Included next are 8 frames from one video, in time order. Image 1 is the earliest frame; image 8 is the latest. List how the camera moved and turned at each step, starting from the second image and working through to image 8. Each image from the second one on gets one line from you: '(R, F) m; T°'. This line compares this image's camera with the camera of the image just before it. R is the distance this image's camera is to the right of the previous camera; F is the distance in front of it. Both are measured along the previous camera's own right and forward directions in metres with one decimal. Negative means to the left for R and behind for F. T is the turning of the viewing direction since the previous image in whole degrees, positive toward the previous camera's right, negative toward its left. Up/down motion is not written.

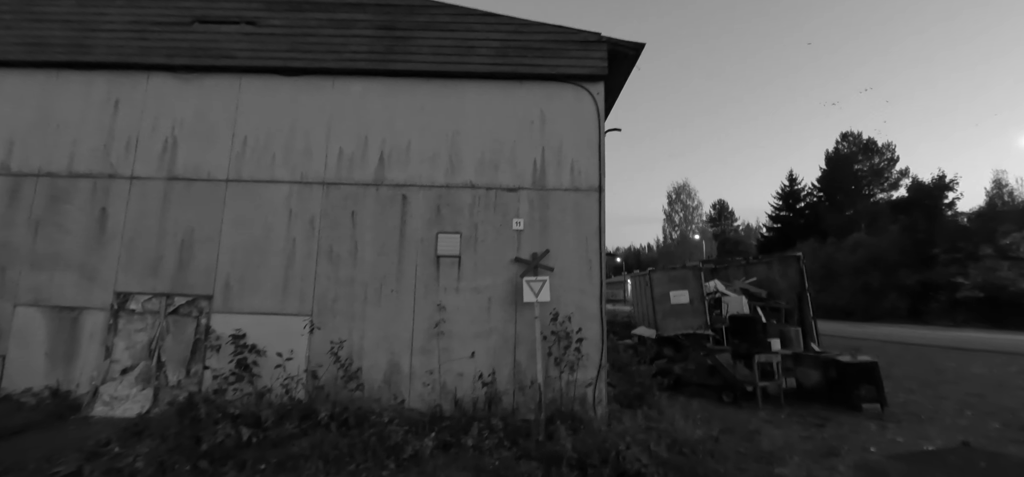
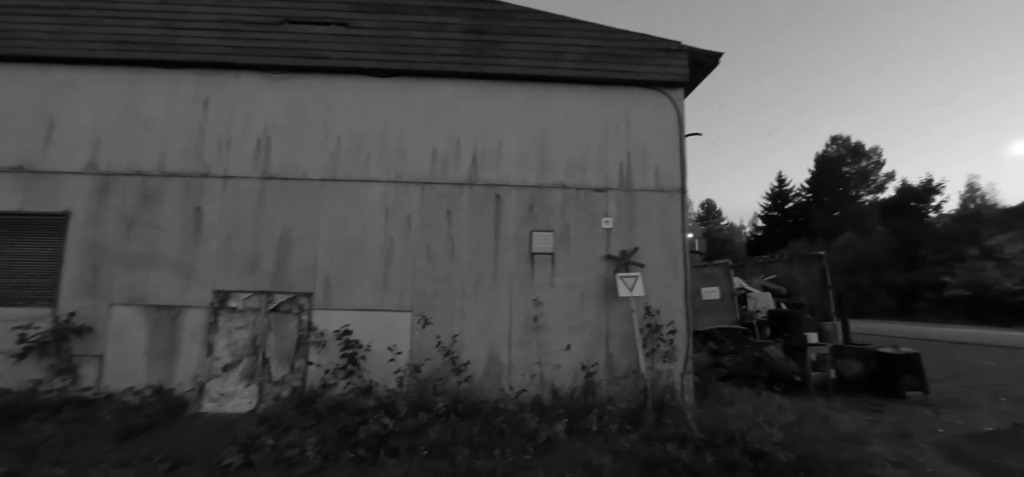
(-1.5, -0.2) m; +3°
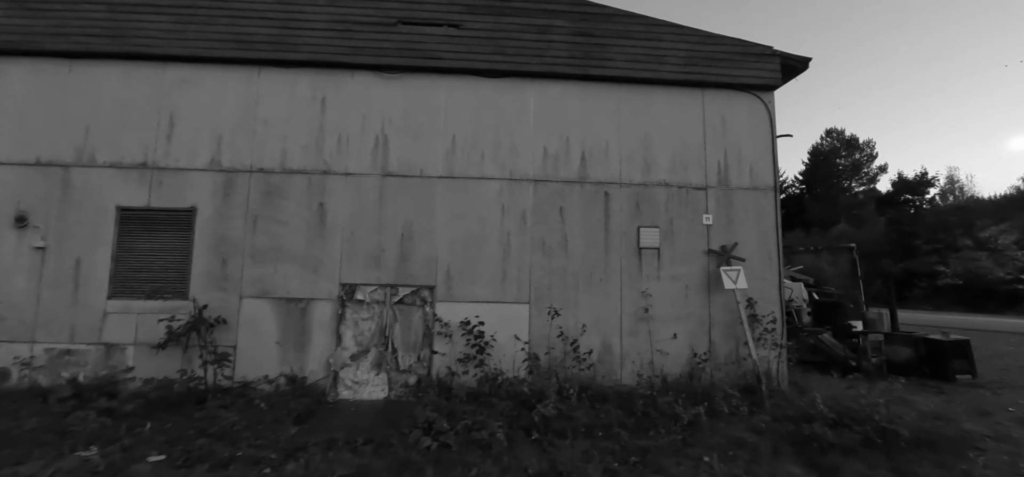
(-1.8, -0.3) m; +2°
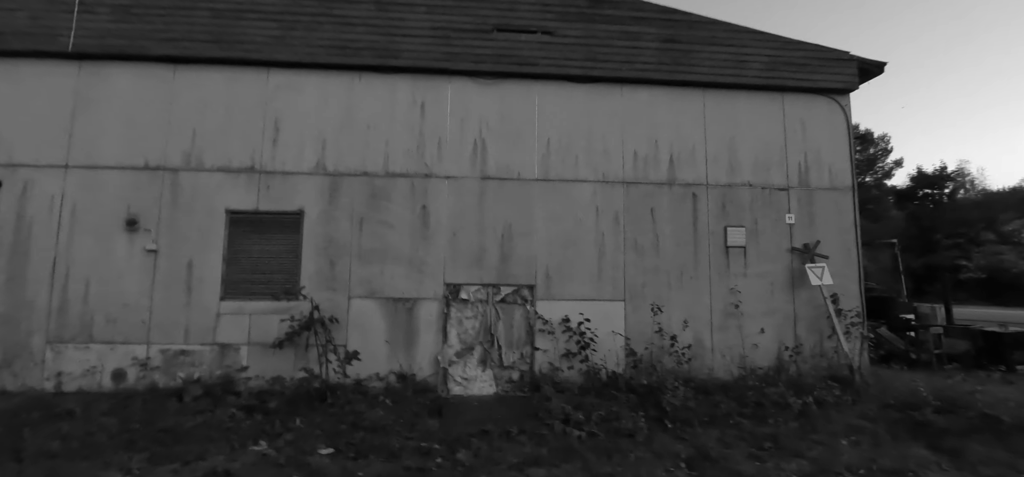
(-1.5, -0.2) m; +1°
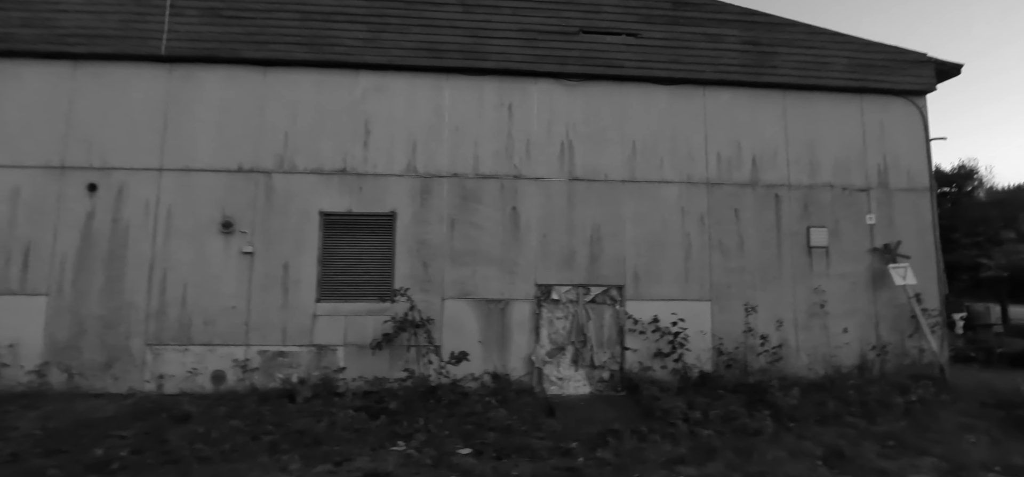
(-1.3, 0.0) m; 0°
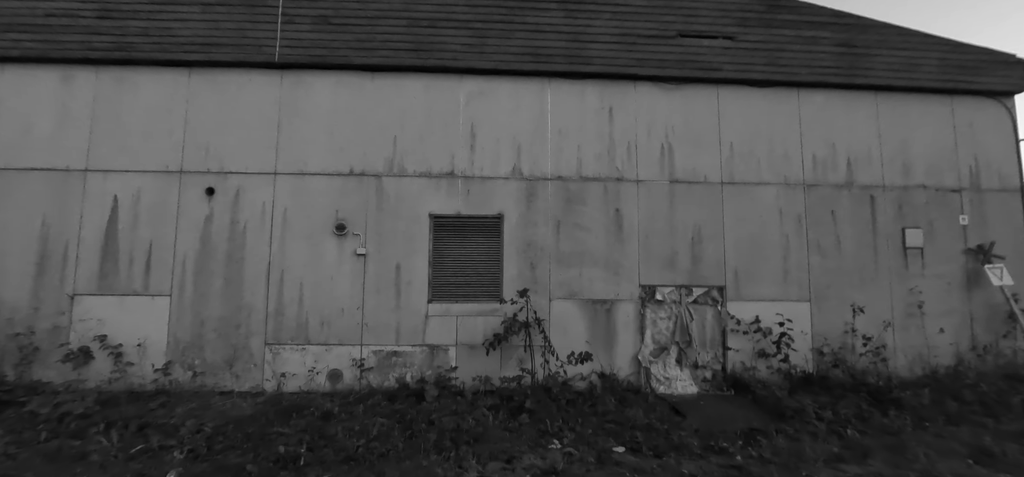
(-1.4, -0.1) m; 0°
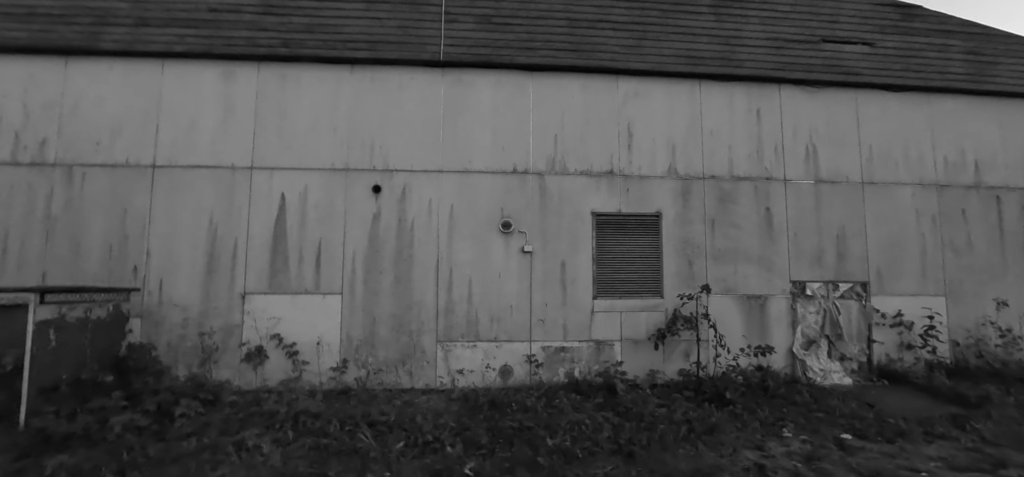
(-2.5, -0.1) m; +2°
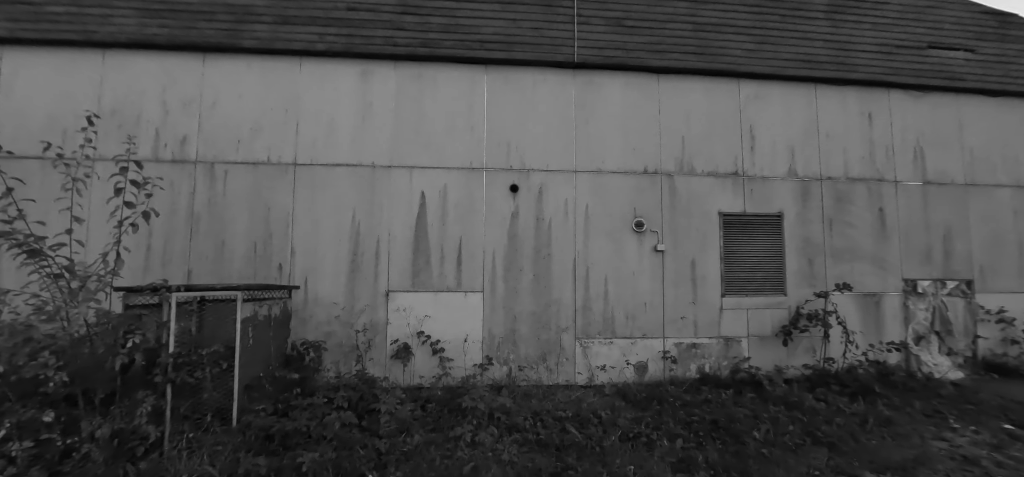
(-2.1, -0.1) m; +2°
